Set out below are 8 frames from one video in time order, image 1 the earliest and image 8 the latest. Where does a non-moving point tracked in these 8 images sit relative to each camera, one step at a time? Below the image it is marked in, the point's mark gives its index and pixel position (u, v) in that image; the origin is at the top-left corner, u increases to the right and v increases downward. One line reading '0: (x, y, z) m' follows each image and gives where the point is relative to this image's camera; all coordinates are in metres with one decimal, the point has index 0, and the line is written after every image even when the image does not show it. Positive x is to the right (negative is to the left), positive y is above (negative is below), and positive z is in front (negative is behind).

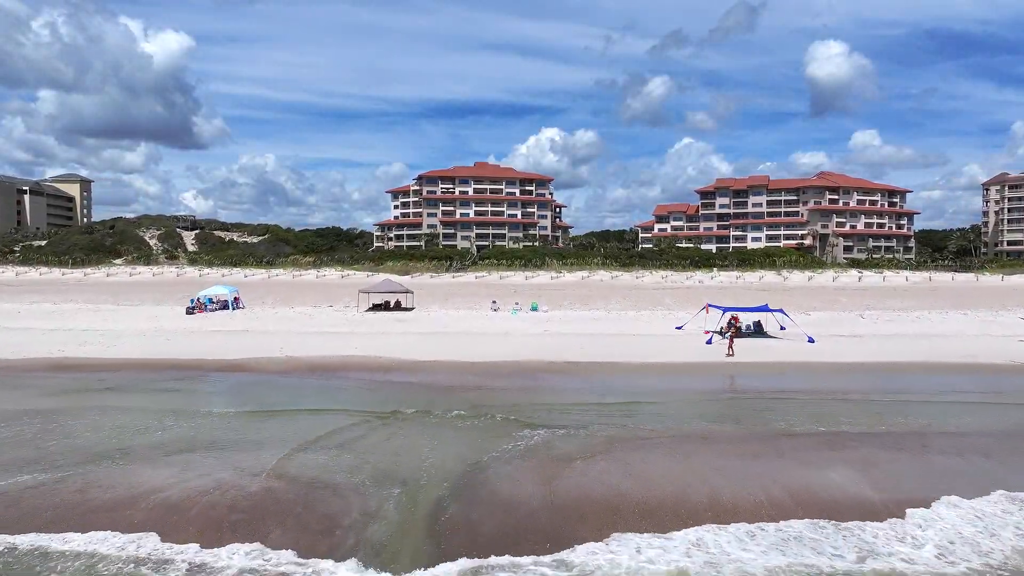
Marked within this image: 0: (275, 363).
0: (-5.4, -1.7, +16.0) m
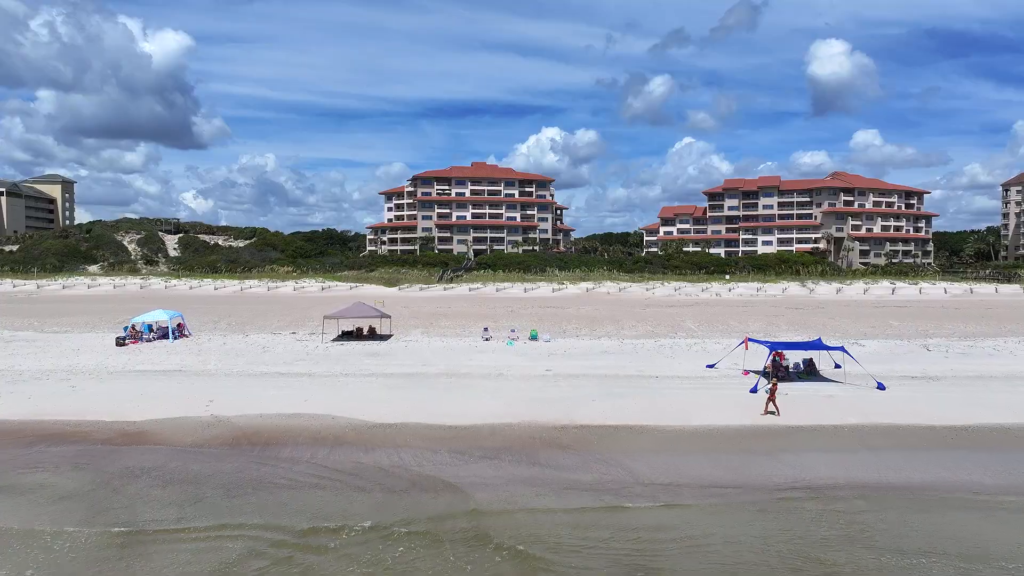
0: (-5.6, -2.4, +12.1) m
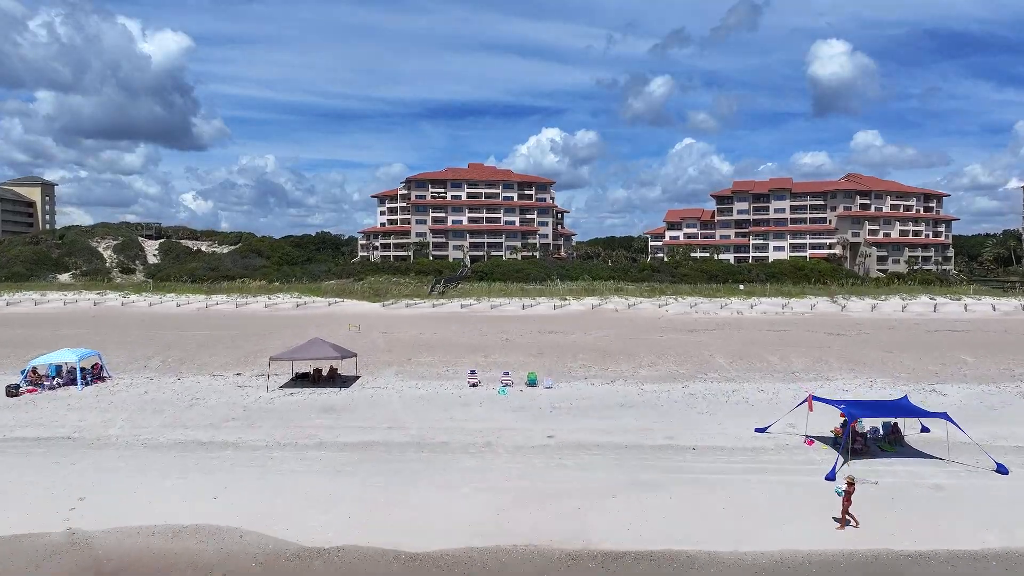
0: (-5.7, -3.2, +8.2) m
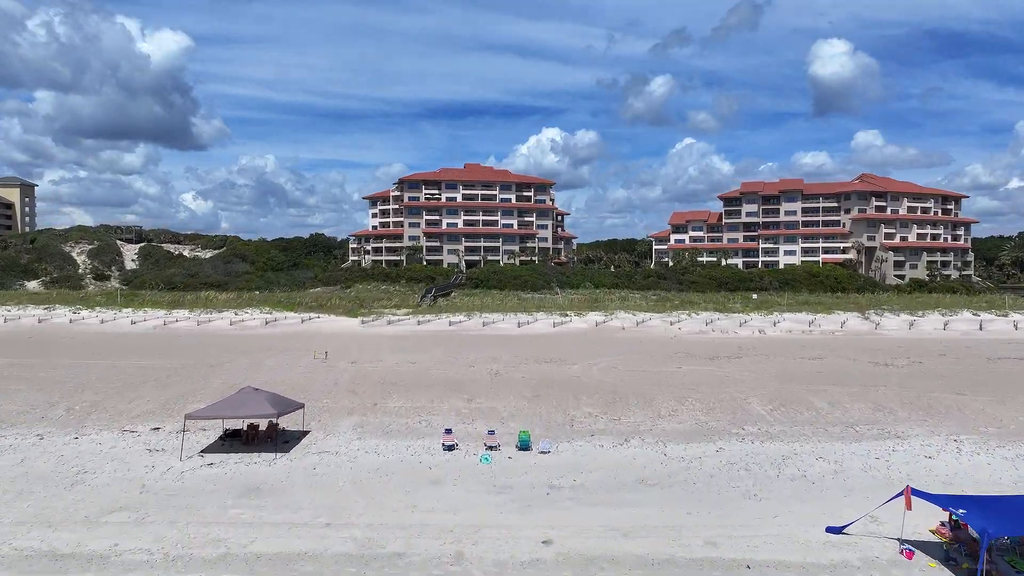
0: (-6.0, -3.9, +4.6) m
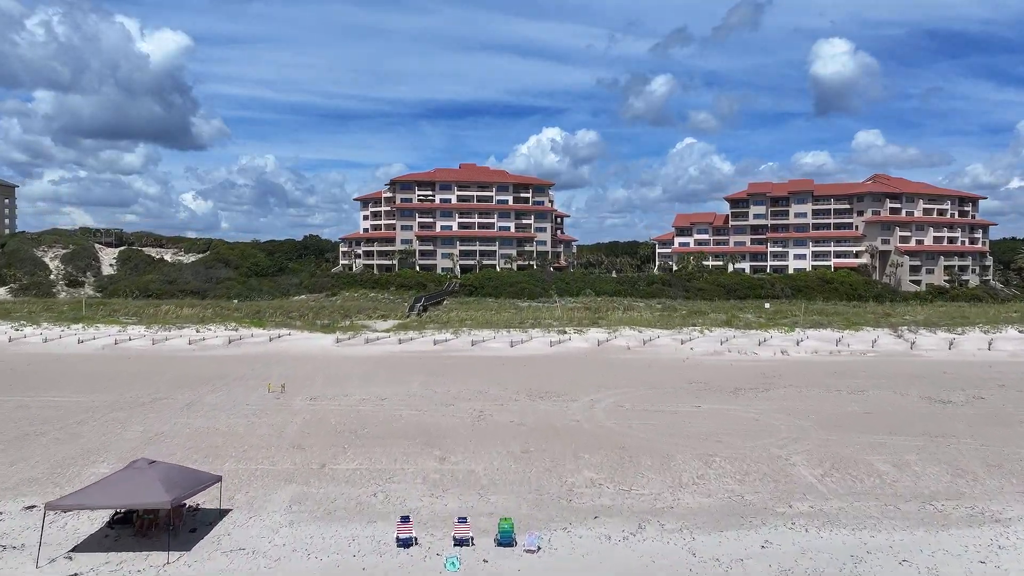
0: (-6.3, -4.4, +1.4) m
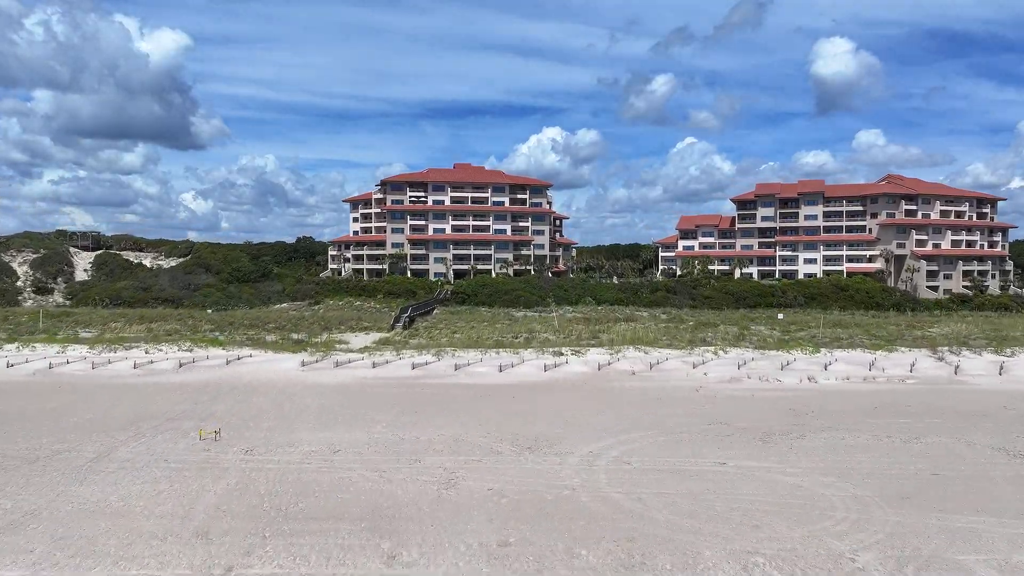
0: (-6.7, -5.0, -1.9) m
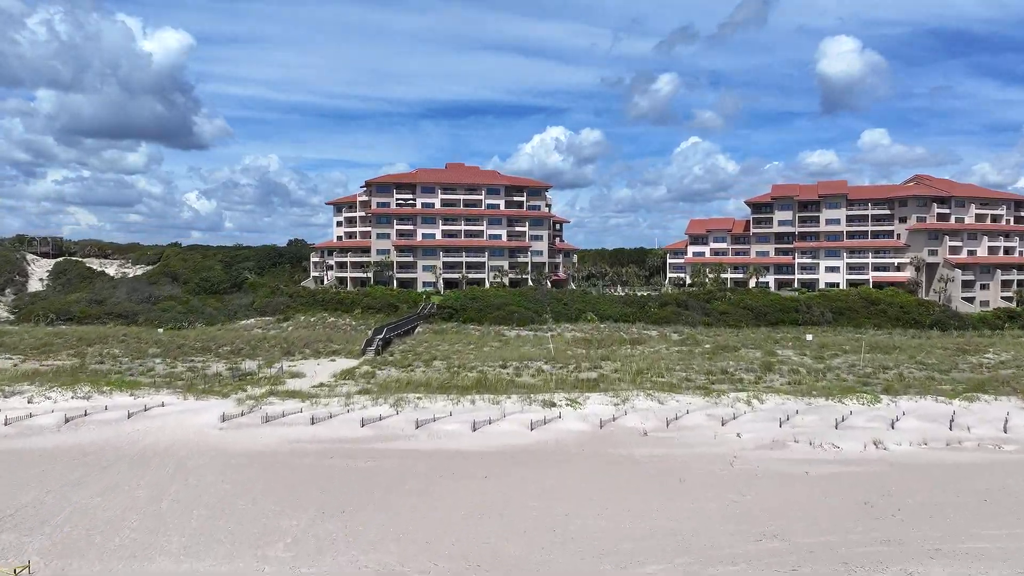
0: (-7.4, -6.0, -7.2) m
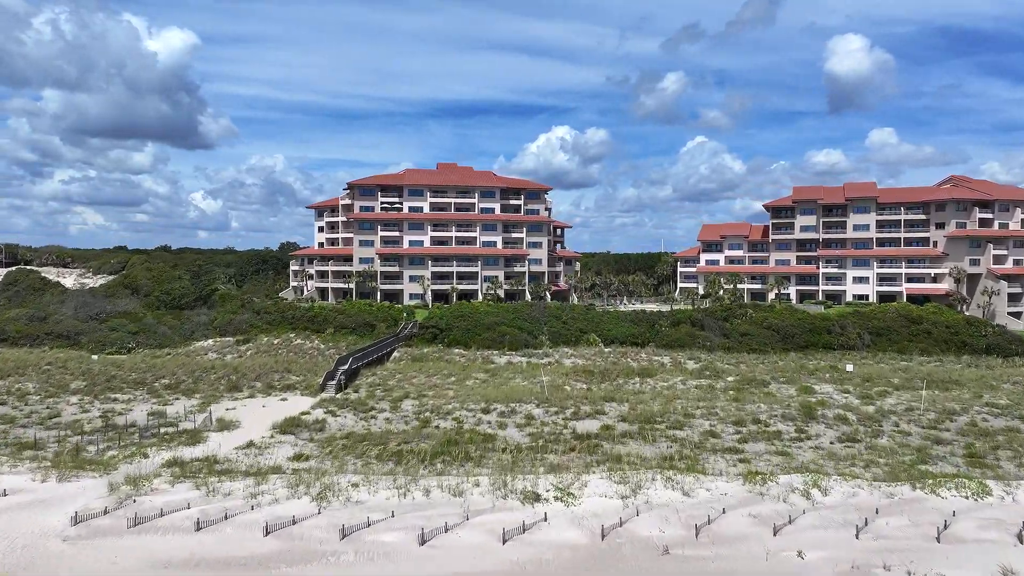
0: (-8.3, -7.0, -12.6) m
